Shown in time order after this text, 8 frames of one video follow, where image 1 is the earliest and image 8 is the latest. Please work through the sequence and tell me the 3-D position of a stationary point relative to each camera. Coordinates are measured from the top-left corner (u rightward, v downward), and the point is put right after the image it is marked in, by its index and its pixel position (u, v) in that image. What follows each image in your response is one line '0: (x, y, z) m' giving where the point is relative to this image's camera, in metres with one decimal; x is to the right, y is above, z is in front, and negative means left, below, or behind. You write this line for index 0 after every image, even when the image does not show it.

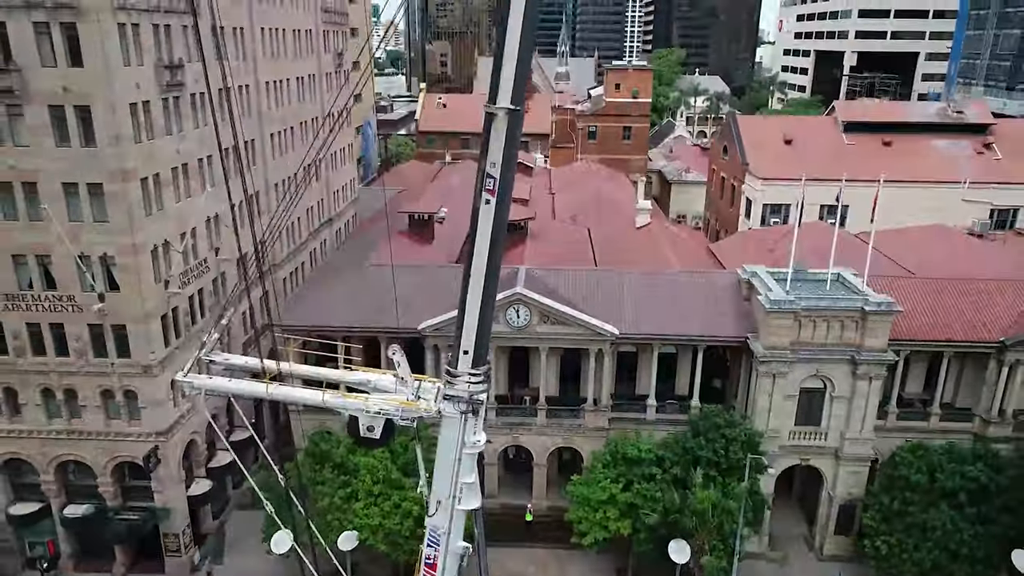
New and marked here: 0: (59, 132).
0: (-11.8, +4.0, +20.1) m
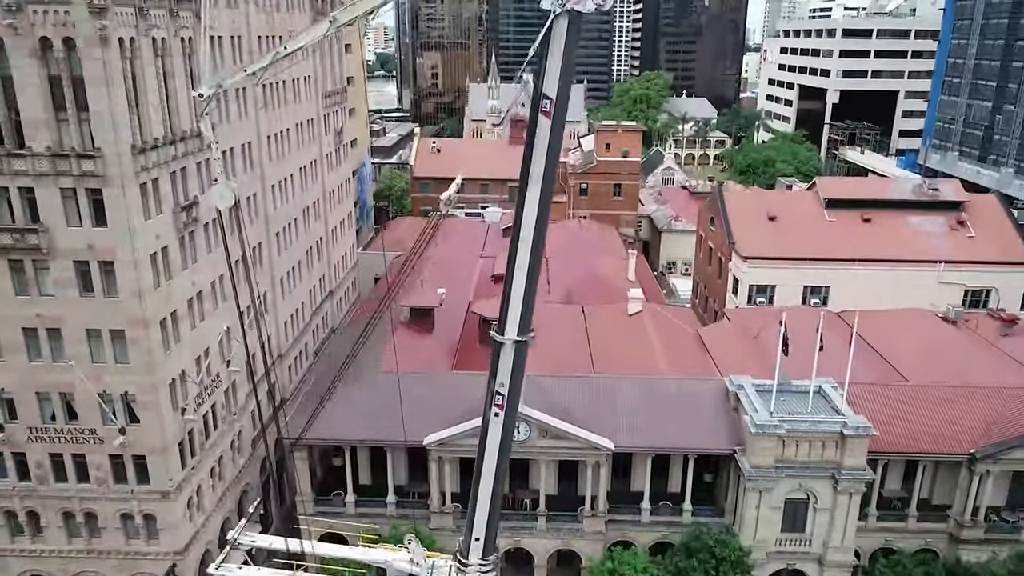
0: (-11.8, +0.1, +21.1) m
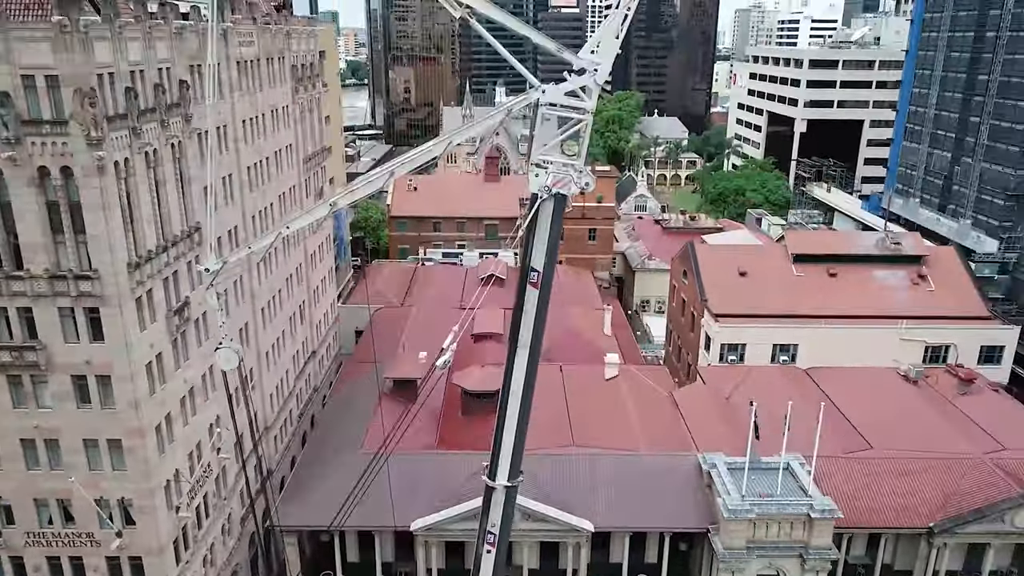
0: (-12.2, -3.0, +21.8) m
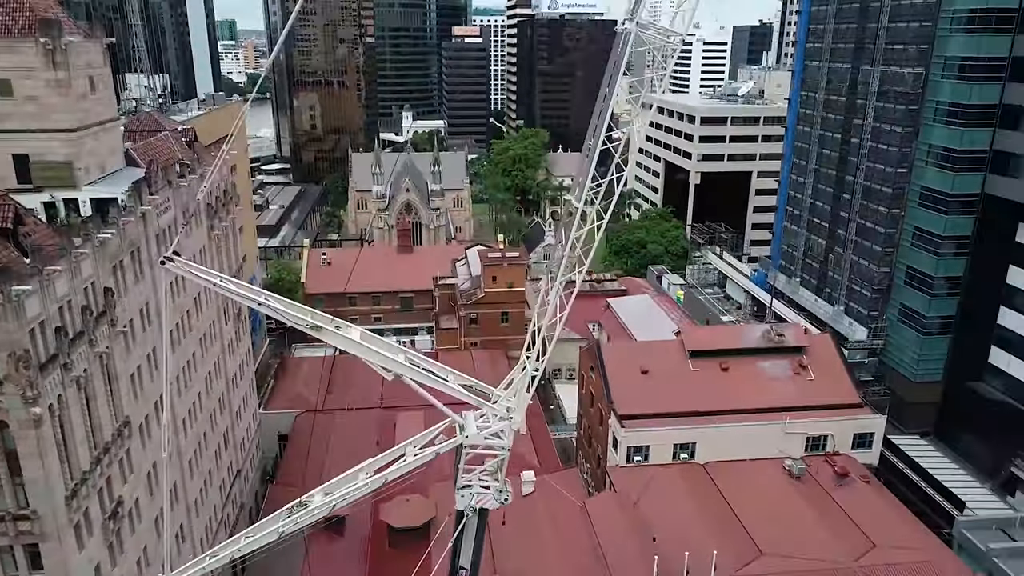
0: (-14.4, -9.7, +22.5) m
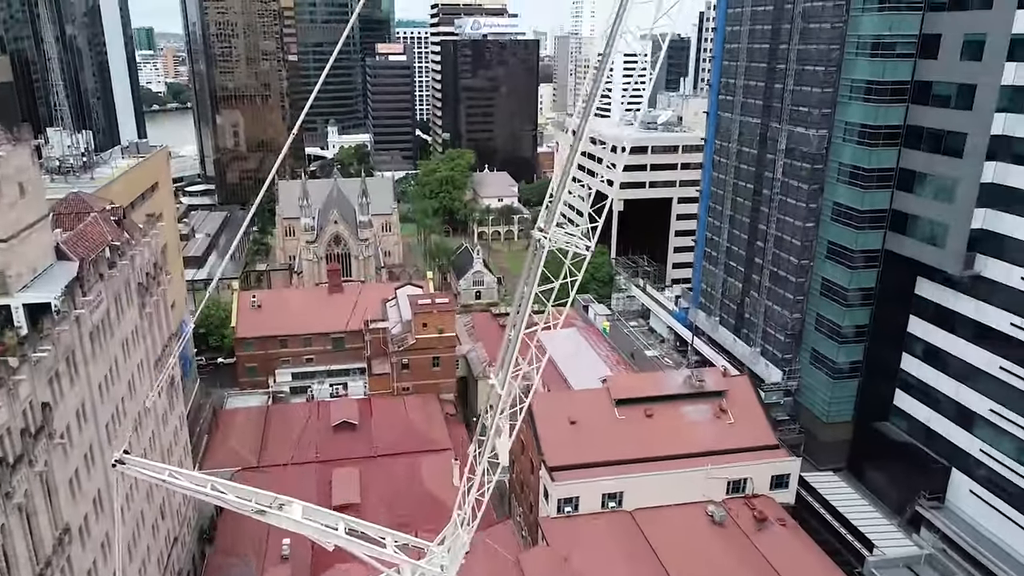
0: (-16.1, -13.6, +22.8) m
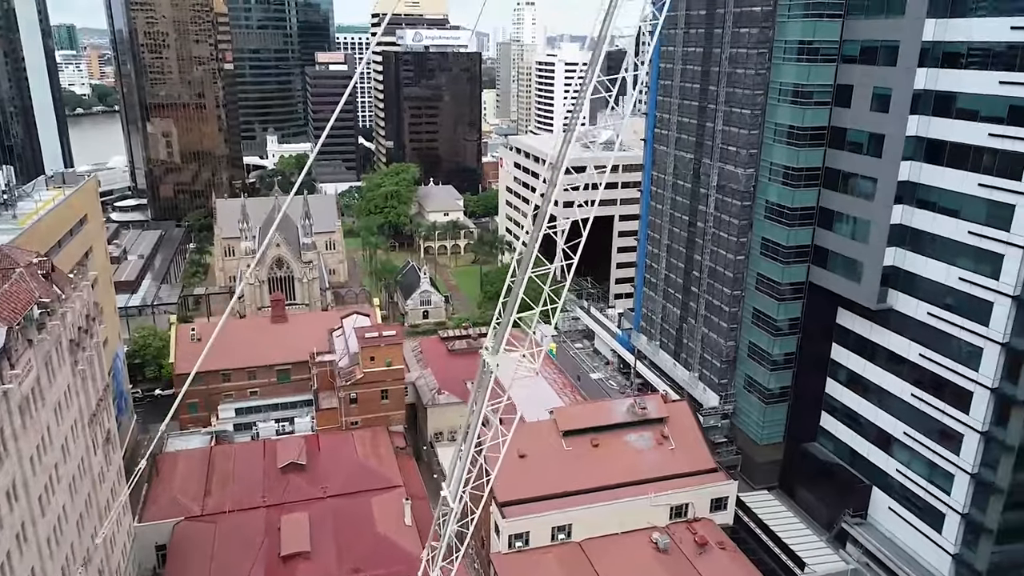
0: (-17.5, -16.4, +22.0) m
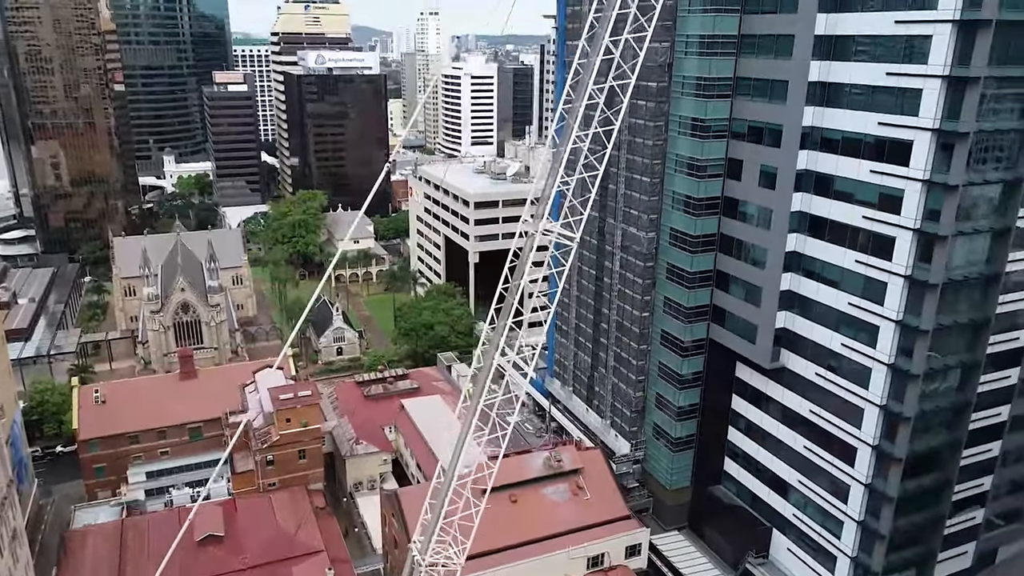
0: (-19.3, -21.1, +21.1) m
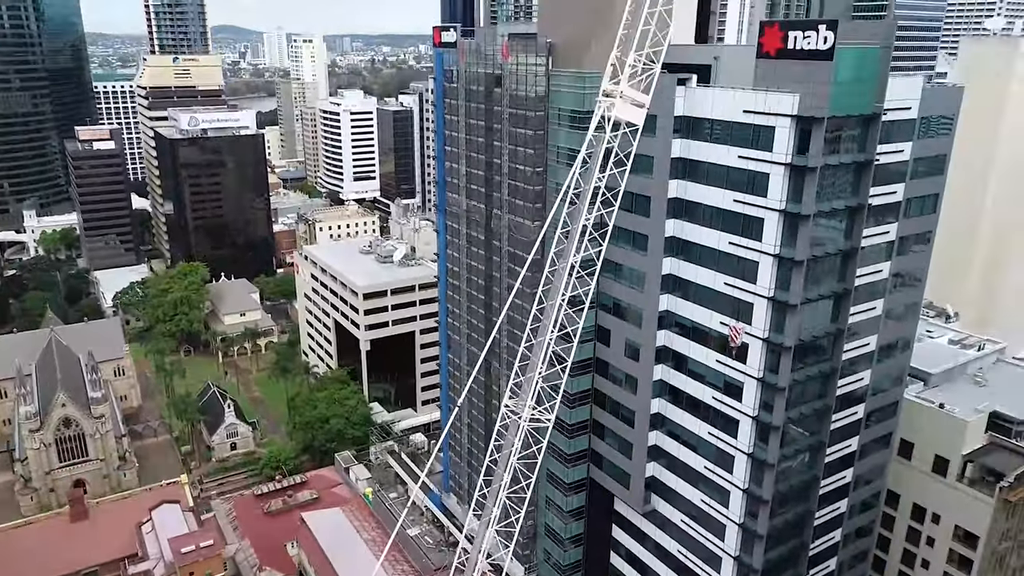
0: (-21.2, -33.1, +22.3) m
